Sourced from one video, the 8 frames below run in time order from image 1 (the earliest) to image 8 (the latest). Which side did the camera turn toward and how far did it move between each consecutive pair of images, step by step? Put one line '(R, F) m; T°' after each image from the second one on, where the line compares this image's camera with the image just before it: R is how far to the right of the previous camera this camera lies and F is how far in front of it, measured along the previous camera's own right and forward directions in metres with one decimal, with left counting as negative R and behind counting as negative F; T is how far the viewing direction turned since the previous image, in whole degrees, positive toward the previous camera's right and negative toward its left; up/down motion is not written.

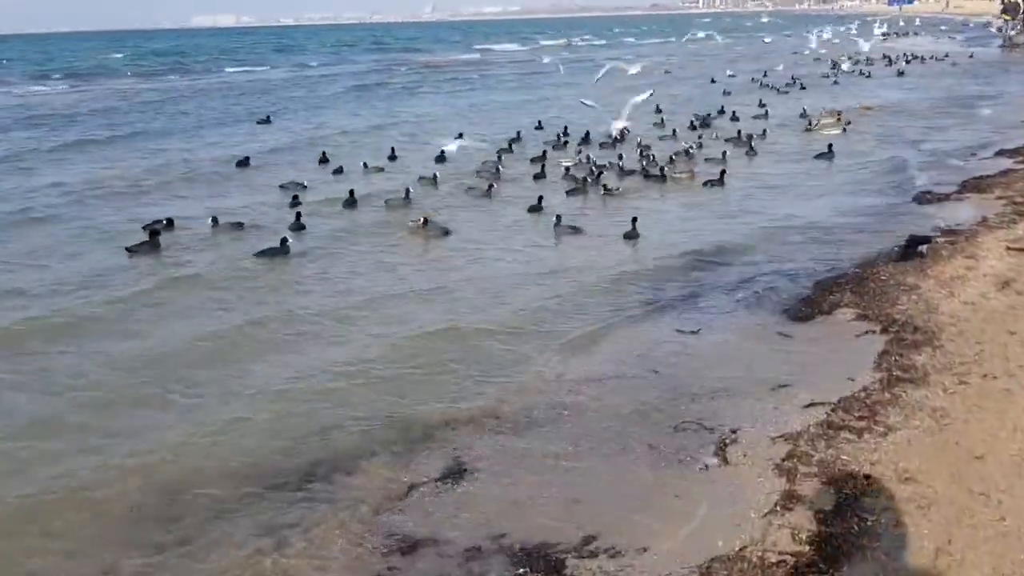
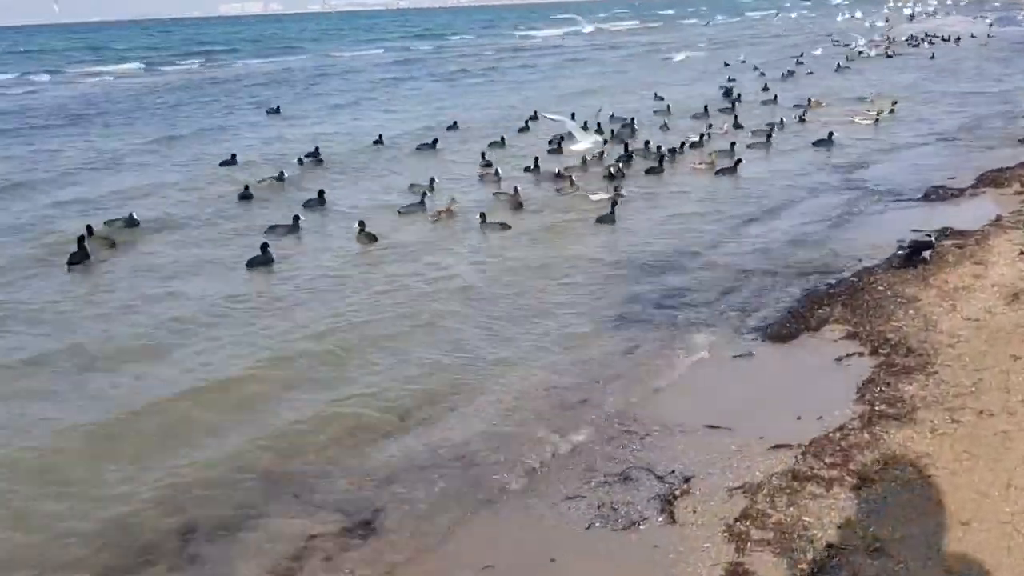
(+1.1, +1.3) m; -2°
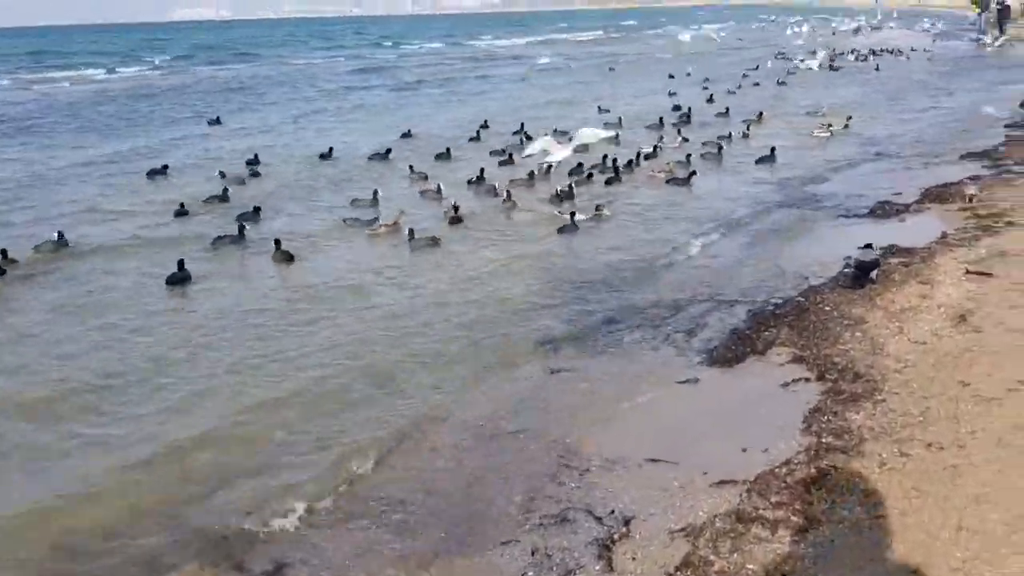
(+0.2, +0.6) m; +3°
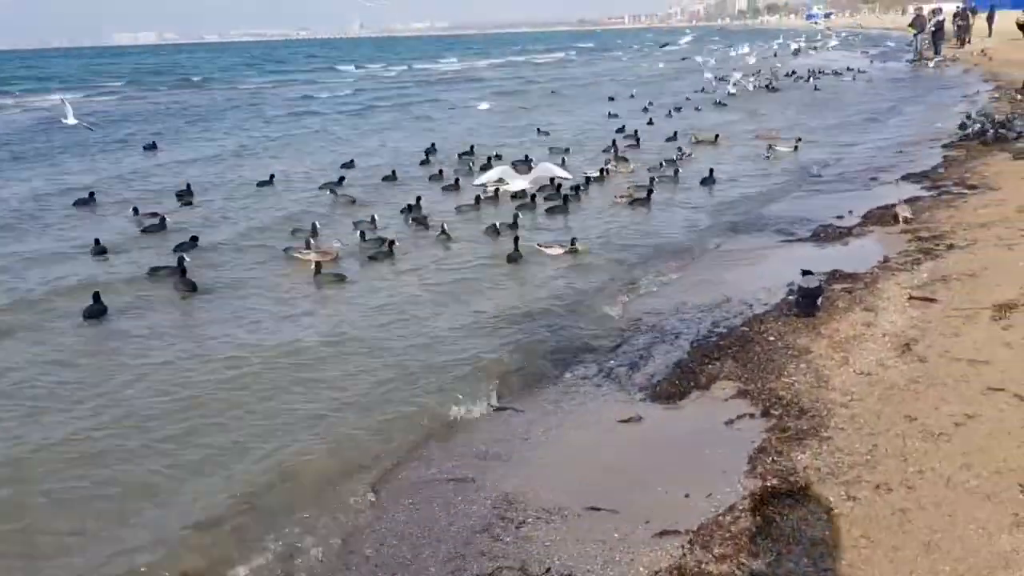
(+0.3, +0.5) m; +3°
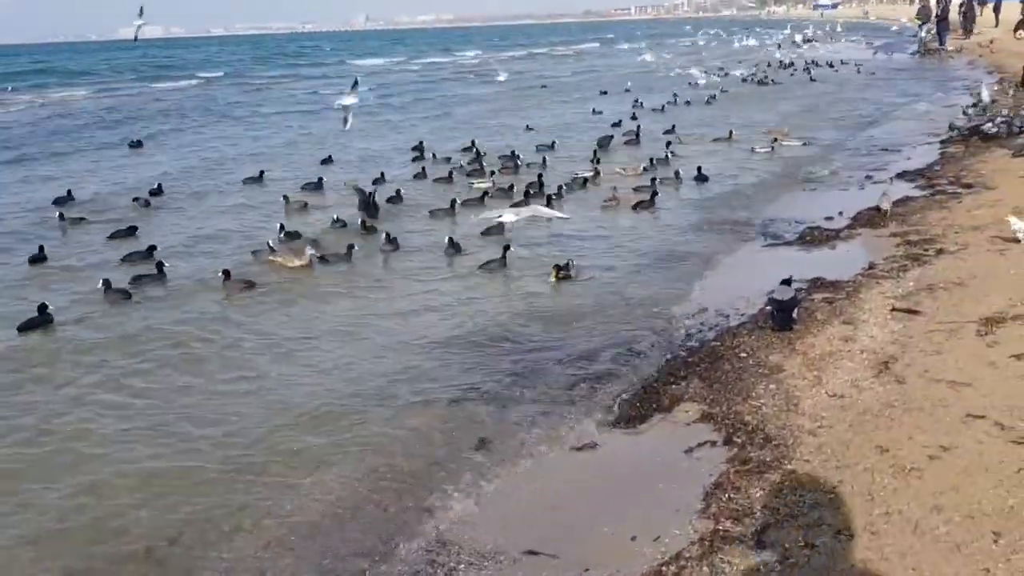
(+0.7, +0.8) m; 0°
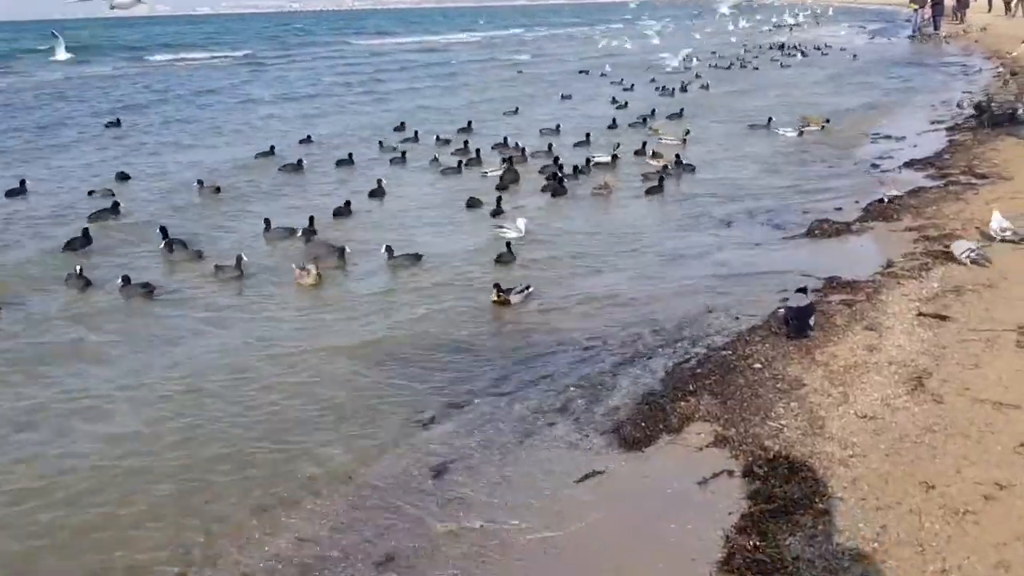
(0.0, +1.4) m; +1°
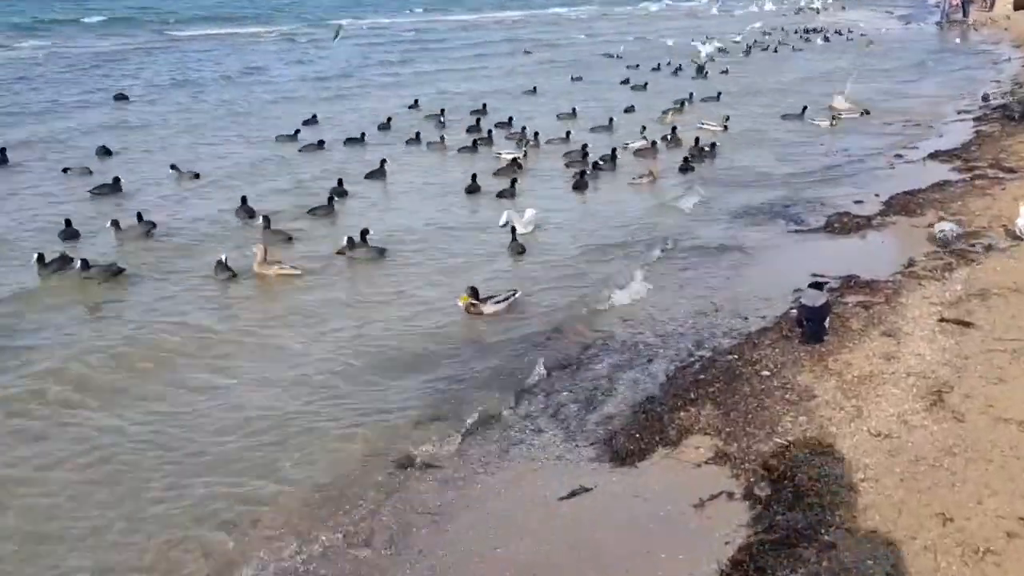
(+0.3, +0.8) m; -1°
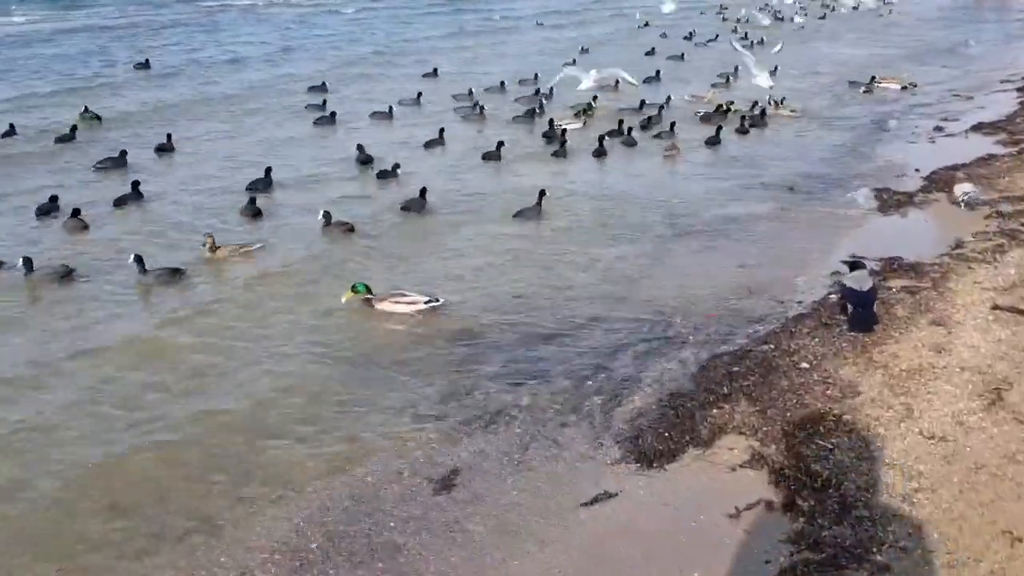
(0.0, +0.8) m; -1°
